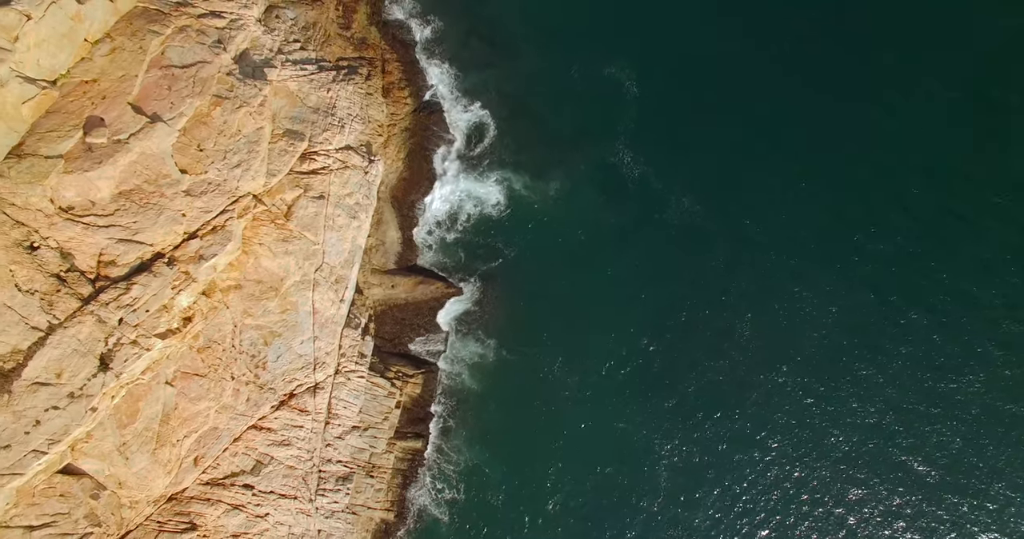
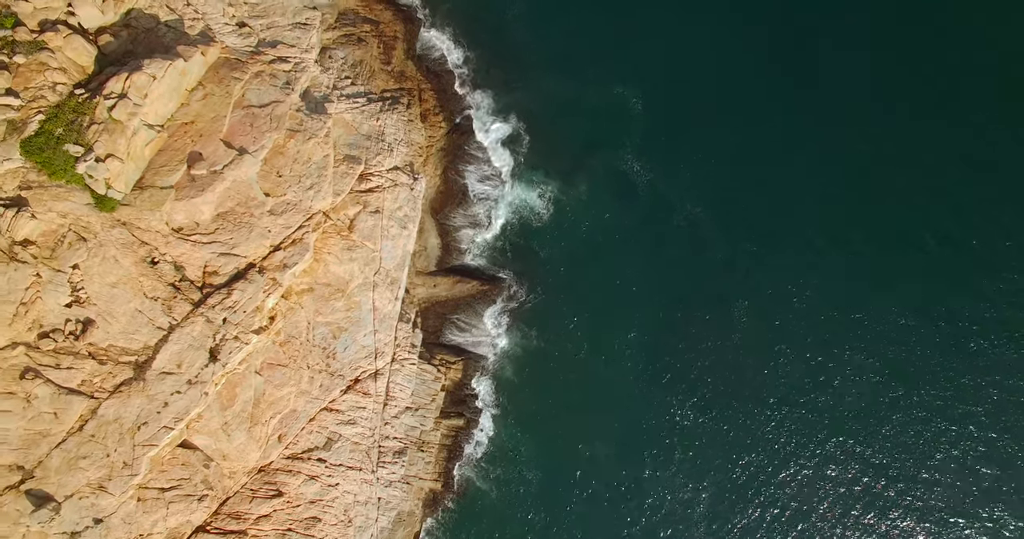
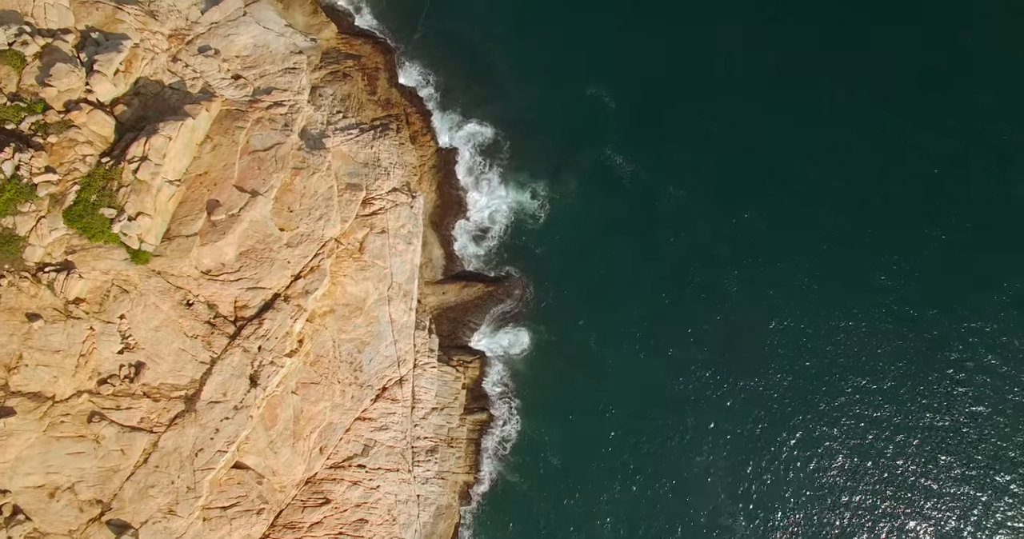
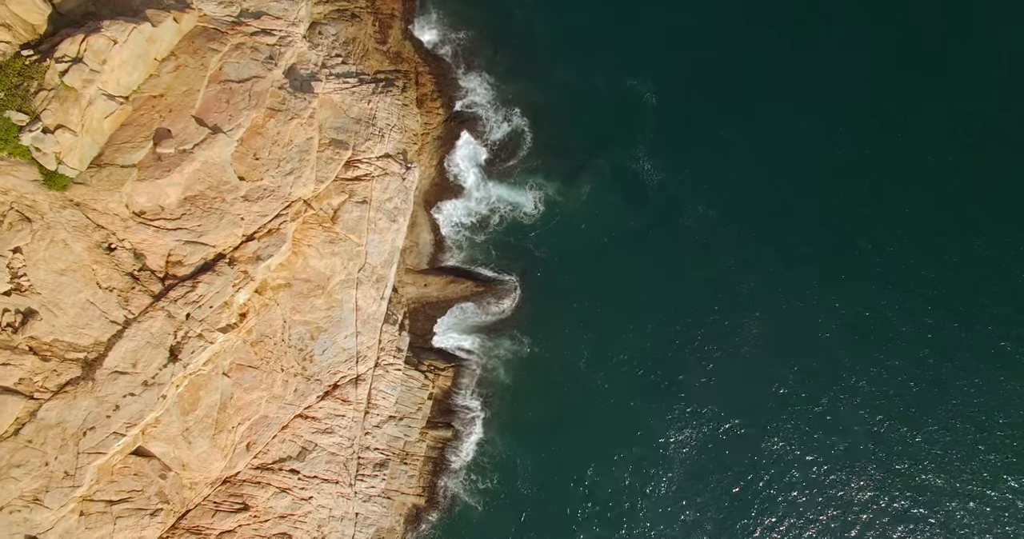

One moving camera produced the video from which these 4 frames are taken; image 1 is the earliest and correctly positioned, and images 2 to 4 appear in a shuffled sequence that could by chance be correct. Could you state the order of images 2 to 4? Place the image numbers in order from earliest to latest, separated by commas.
4, 2, 3
